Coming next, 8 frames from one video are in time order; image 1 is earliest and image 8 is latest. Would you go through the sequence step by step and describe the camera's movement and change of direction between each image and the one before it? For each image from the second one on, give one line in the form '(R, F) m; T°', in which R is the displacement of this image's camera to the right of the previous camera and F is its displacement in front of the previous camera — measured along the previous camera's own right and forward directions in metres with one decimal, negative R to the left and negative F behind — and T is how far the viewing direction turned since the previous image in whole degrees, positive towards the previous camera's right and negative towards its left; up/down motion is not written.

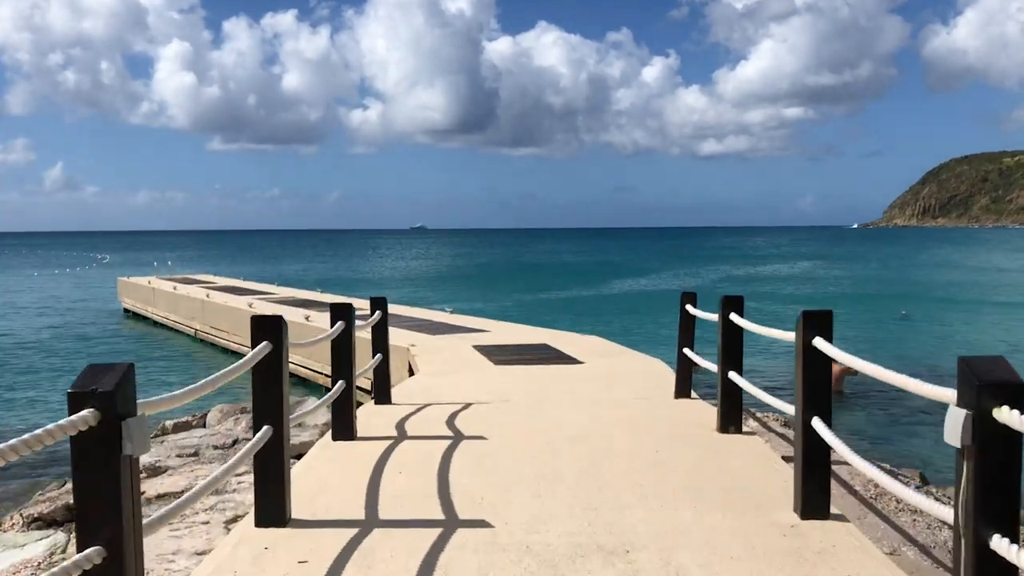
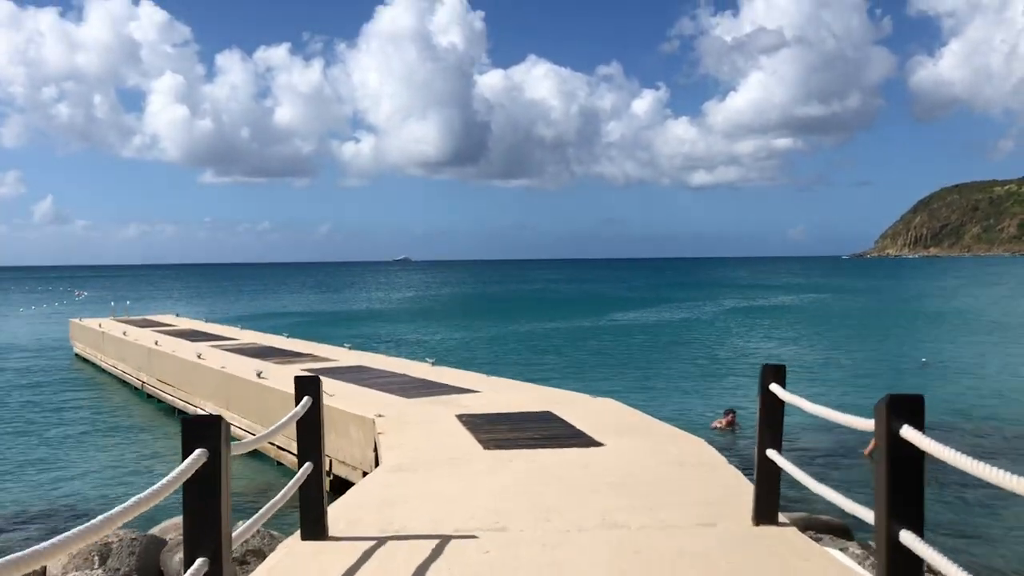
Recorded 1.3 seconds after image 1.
(0.0, +4.2) m; 0°
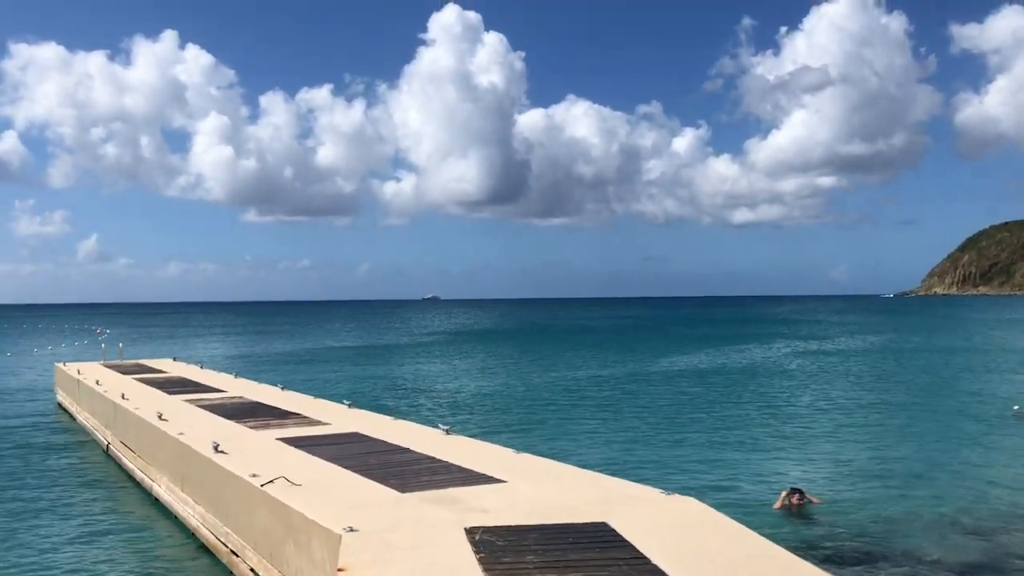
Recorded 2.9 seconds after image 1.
(0.0, +5.2) m; -2°
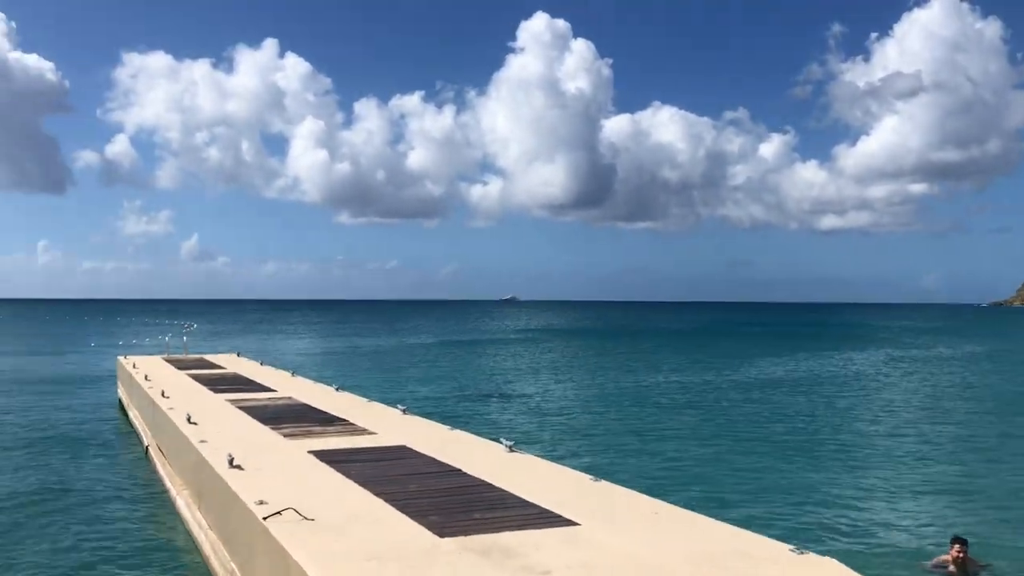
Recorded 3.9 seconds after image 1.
(+0.1, +3.1) m; -5°
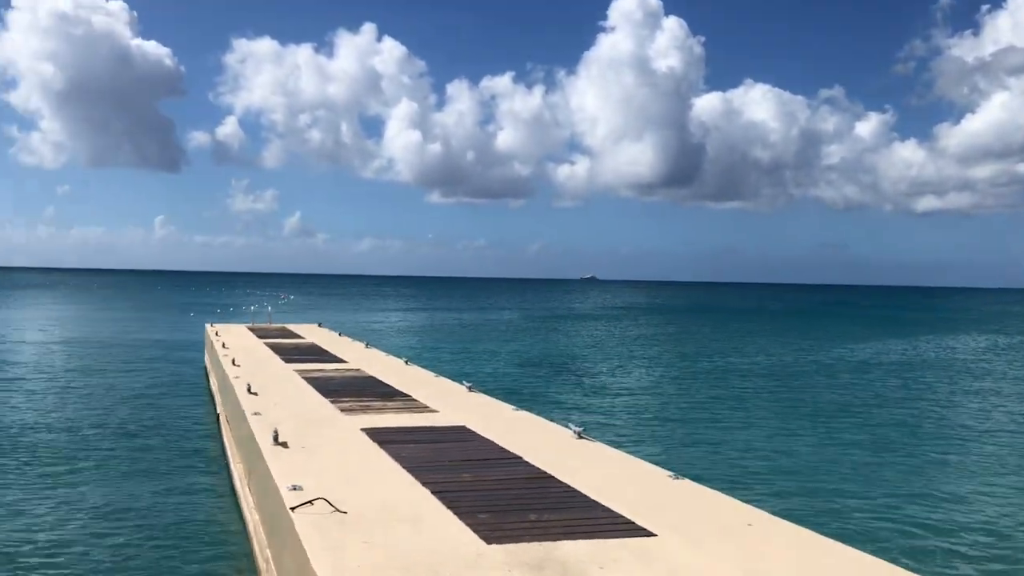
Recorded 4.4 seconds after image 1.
(+0.2, +1.5) m; -5°
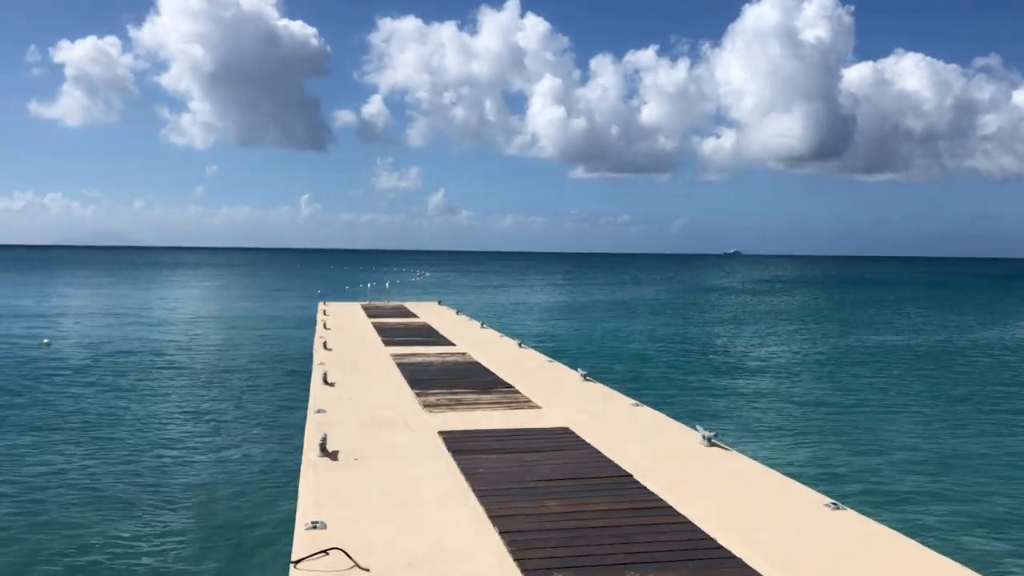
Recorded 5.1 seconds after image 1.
(+0.4, +2.8) m; -9°
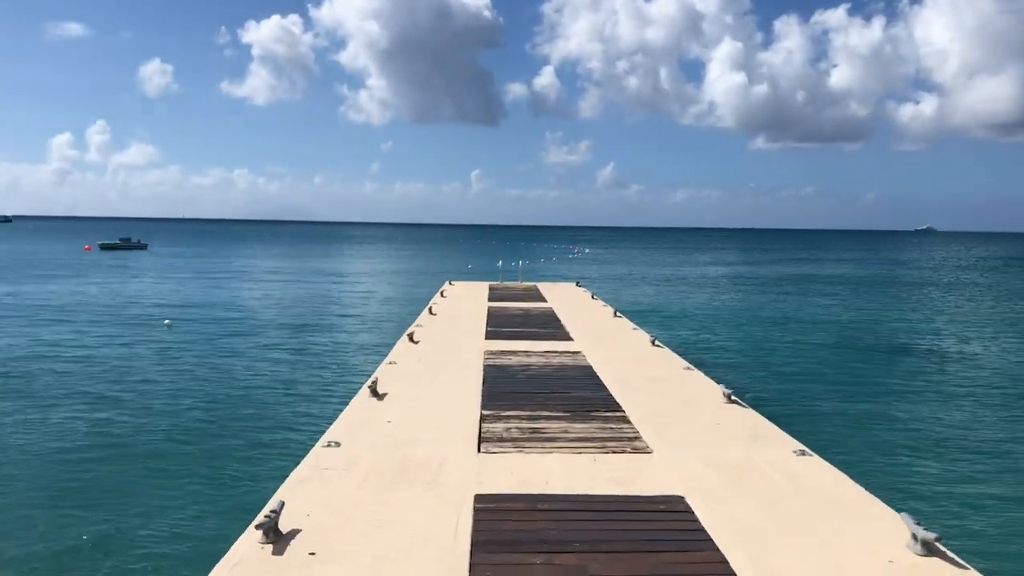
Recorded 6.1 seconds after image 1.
(+0.7, +4.0) m; -11°
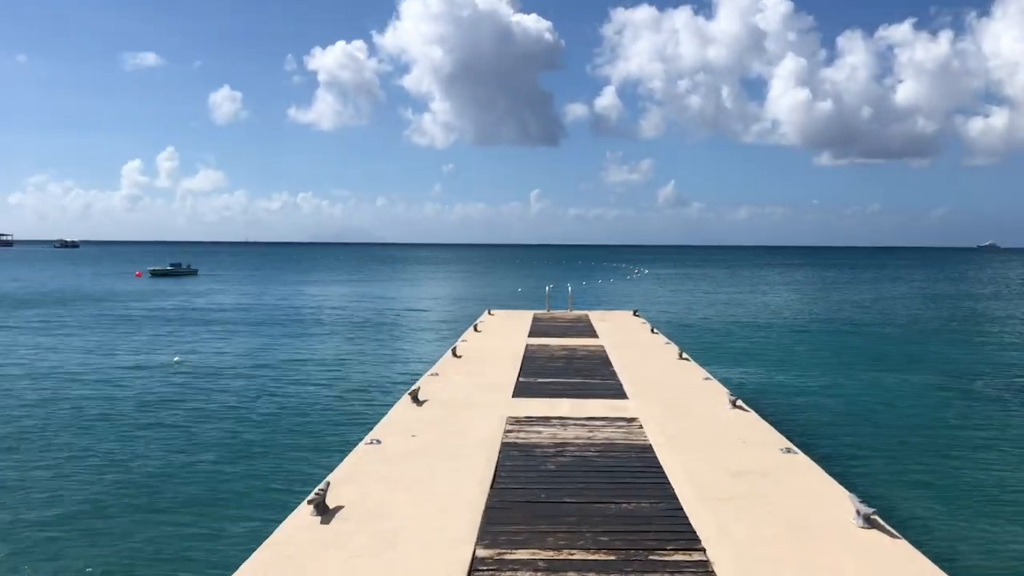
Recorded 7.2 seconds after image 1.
(+0.2, +1.9) m; -4°
